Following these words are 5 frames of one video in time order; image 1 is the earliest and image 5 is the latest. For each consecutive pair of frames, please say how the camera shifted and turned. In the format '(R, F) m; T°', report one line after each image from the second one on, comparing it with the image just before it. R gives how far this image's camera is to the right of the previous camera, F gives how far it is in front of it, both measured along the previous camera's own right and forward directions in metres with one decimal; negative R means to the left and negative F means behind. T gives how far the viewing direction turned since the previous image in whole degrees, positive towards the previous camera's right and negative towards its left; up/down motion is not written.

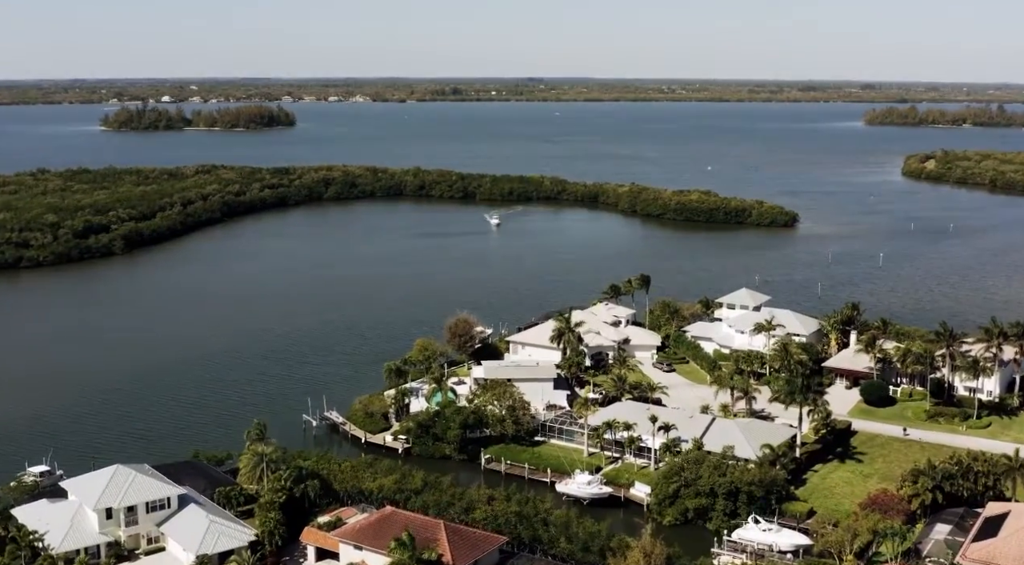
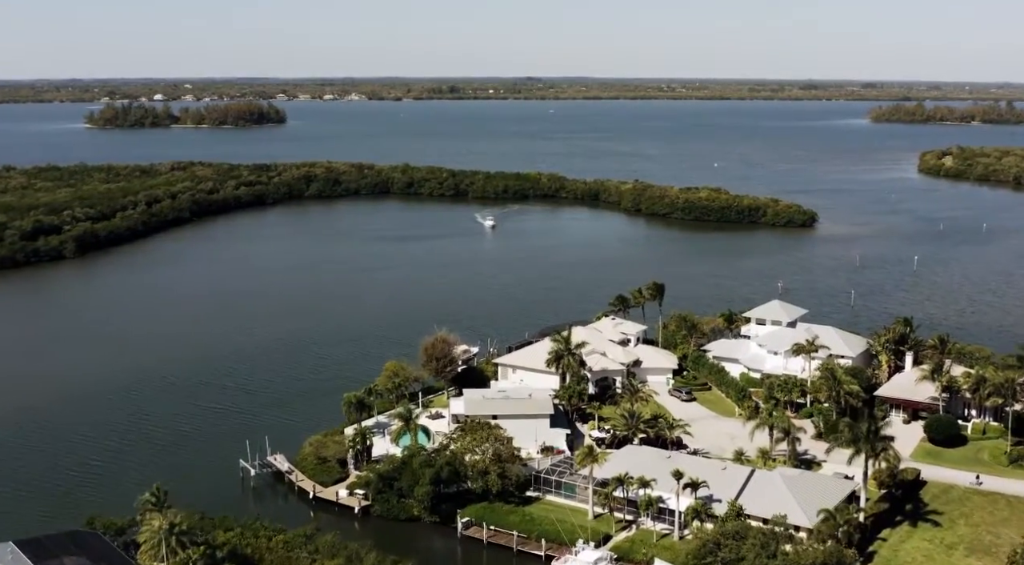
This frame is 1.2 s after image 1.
(+0.5, +9.9) m; 0°
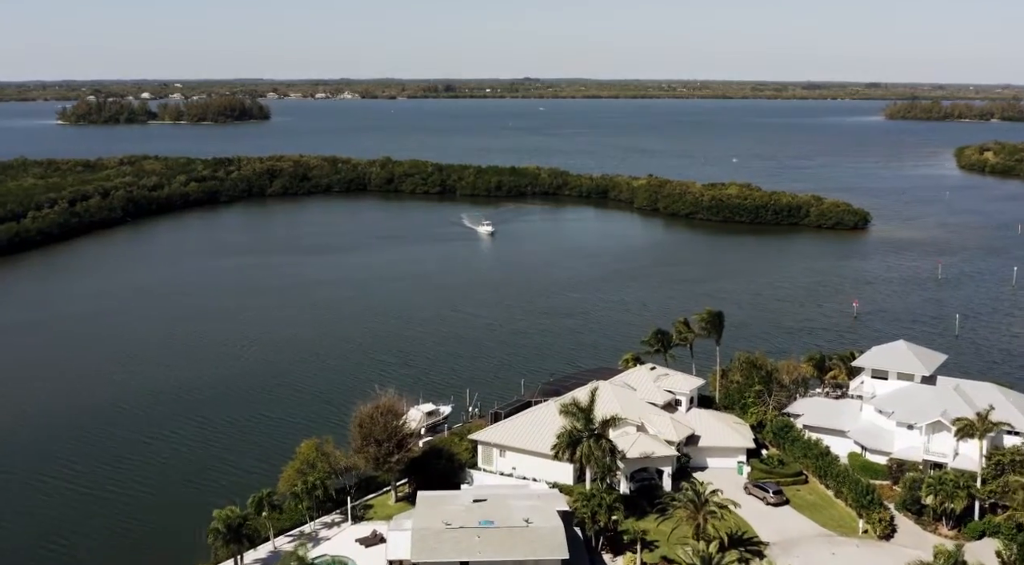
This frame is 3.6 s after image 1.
(+0.3, +18.3) m; 0°
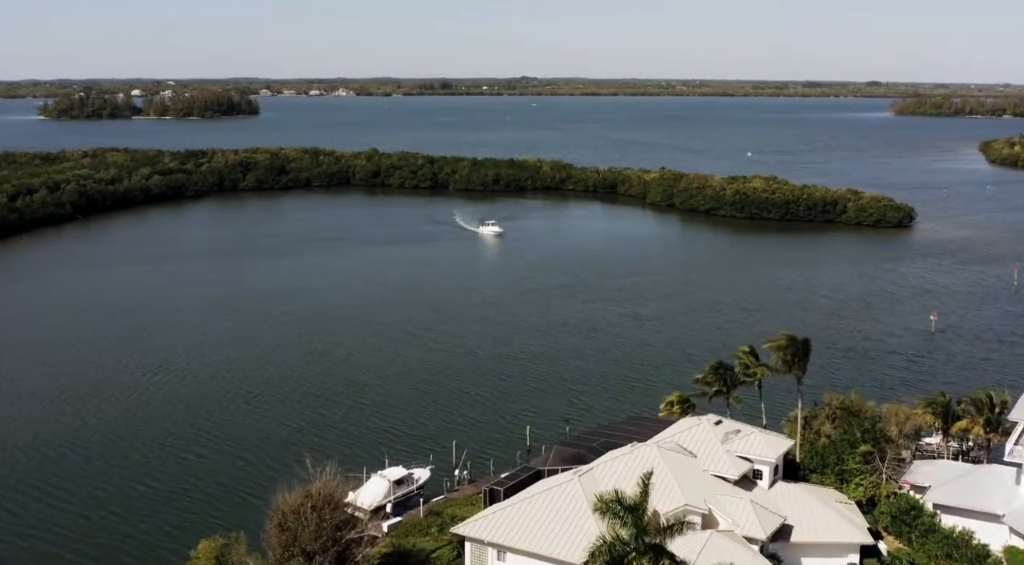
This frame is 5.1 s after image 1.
(-0.1, +10.9) m; 0°
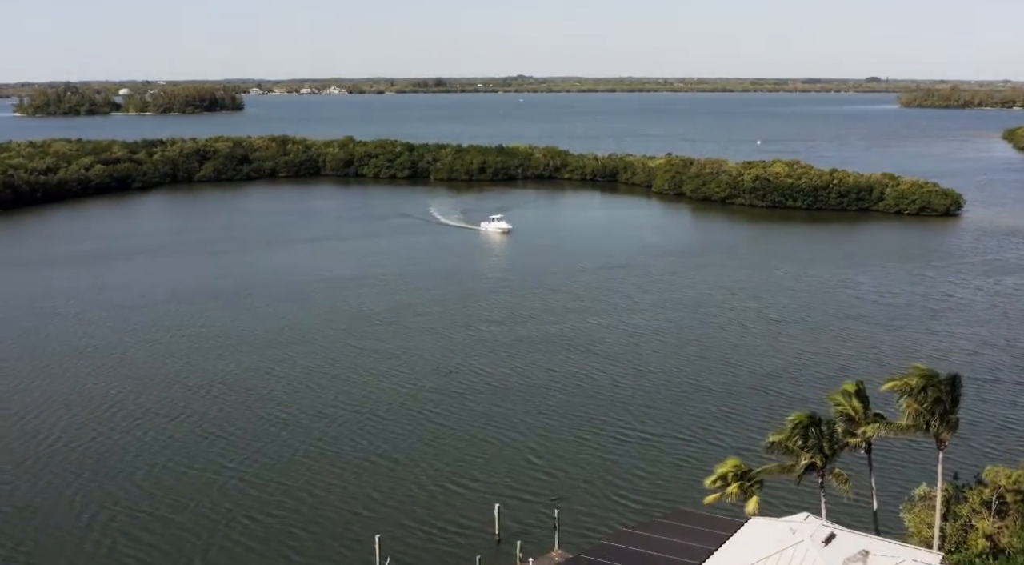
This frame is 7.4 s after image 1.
(+0.8, +11.2) m; 0°
